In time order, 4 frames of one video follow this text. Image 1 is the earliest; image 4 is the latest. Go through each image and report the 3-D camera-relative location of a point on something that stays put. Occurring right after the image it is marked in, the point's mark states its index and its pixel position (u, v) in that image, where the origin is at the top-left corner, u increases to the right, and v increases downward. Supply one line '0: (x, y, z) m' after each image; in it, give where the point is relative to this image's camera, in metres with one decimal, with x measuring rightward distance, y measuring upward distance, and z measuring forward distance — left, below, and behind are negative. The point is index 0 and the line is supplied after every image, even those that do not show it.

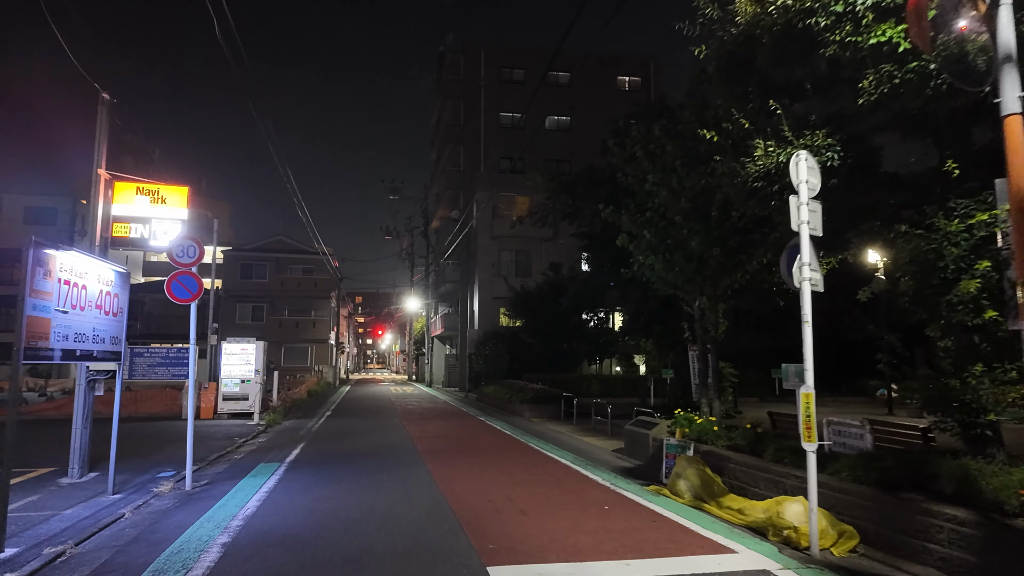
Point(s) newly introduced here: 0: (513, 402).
0: (0.0, -3.6, +18.7) m
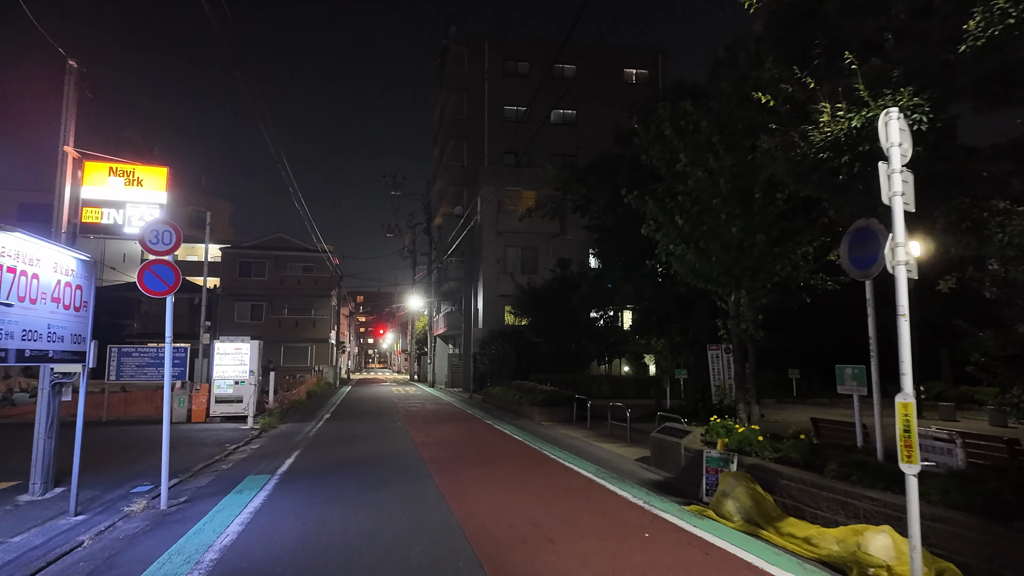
0: (+0.3, -3.5, +17.8) m
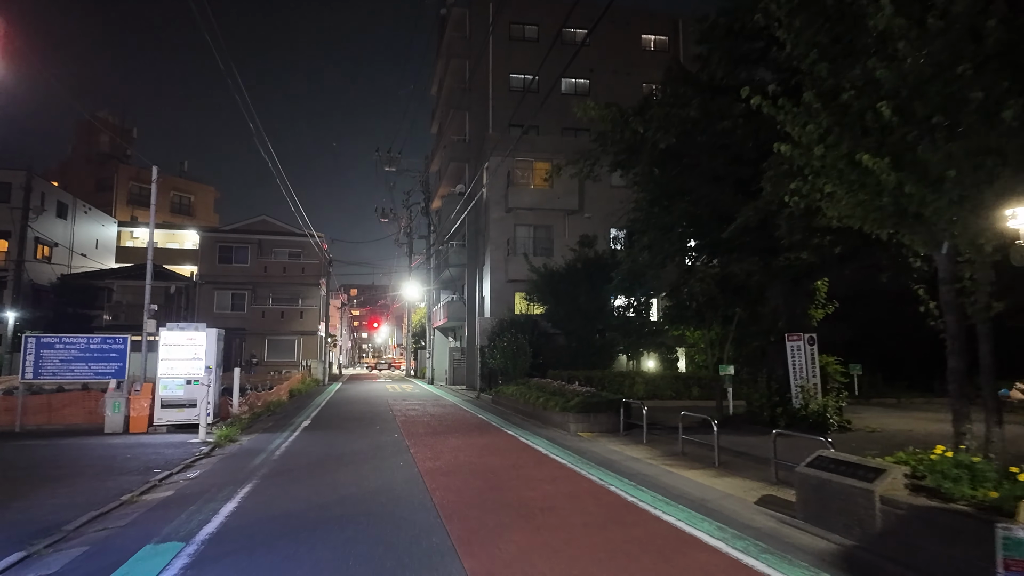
0: (+0.8, -2.9, +14.3) m
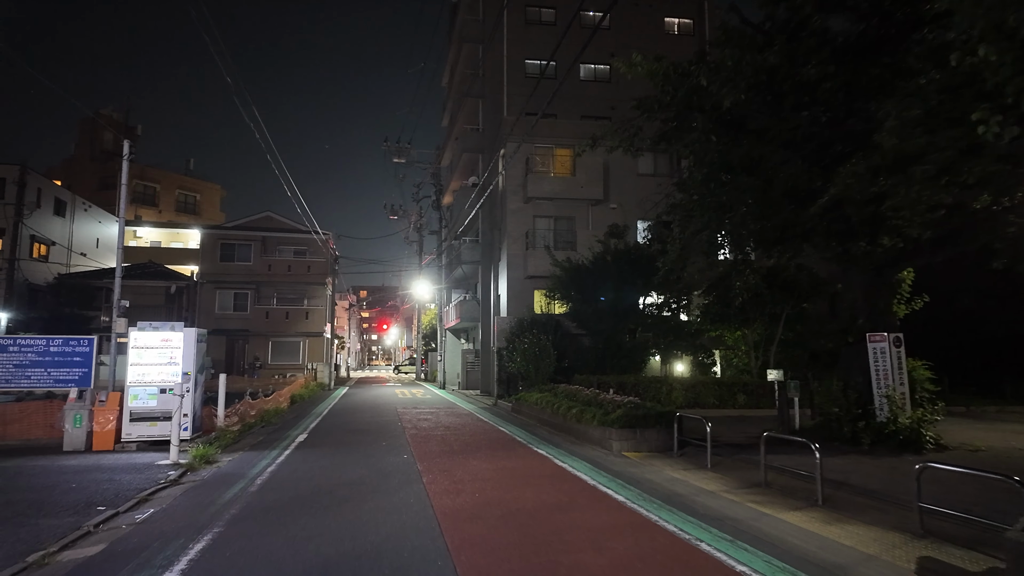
0: (+1.4, -2.7, +12.2) m
